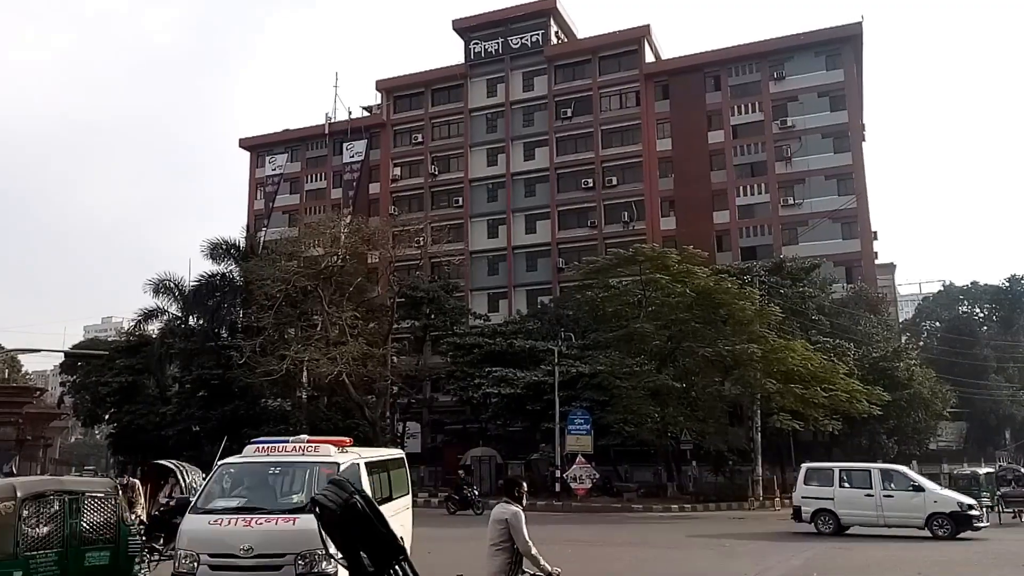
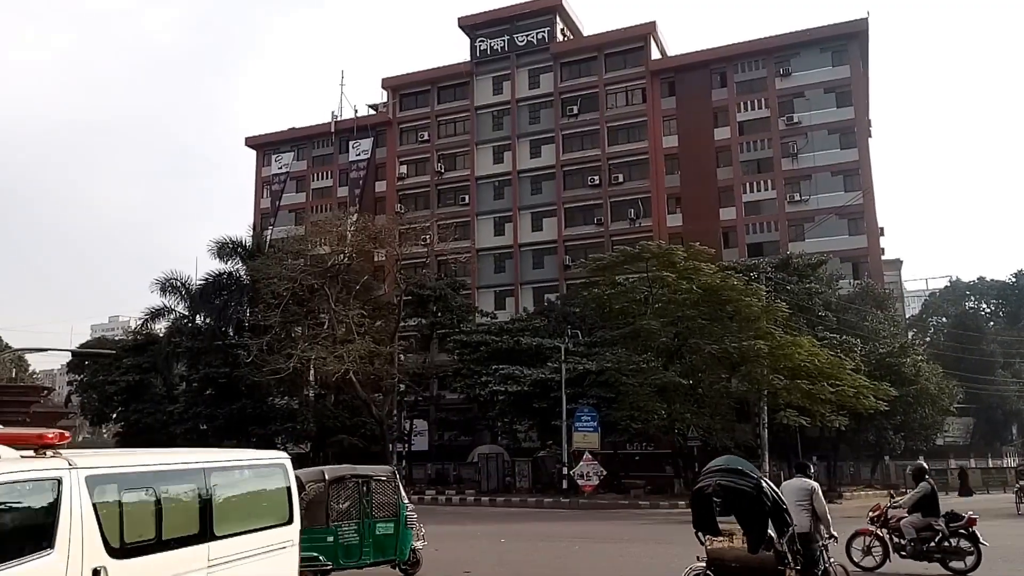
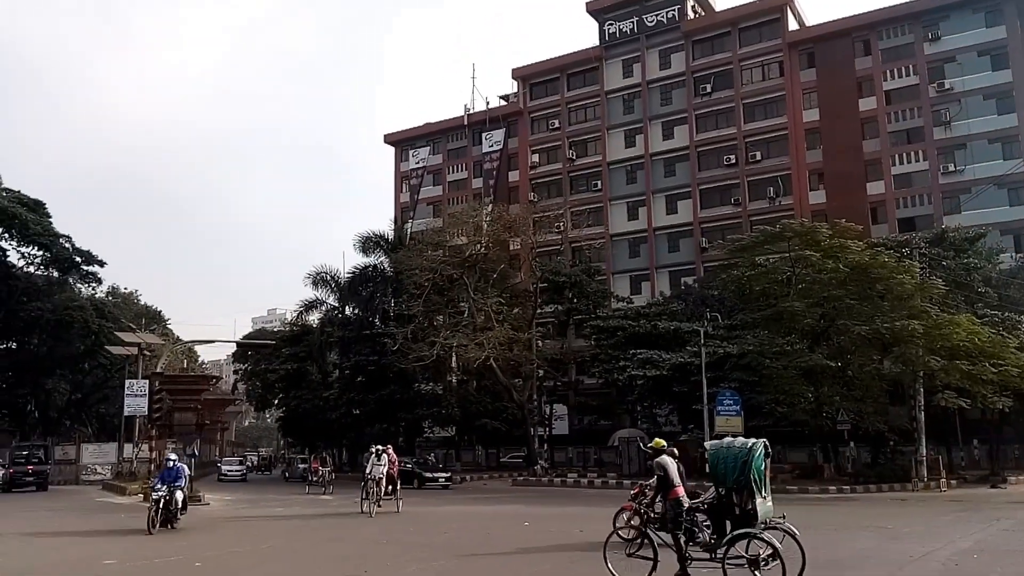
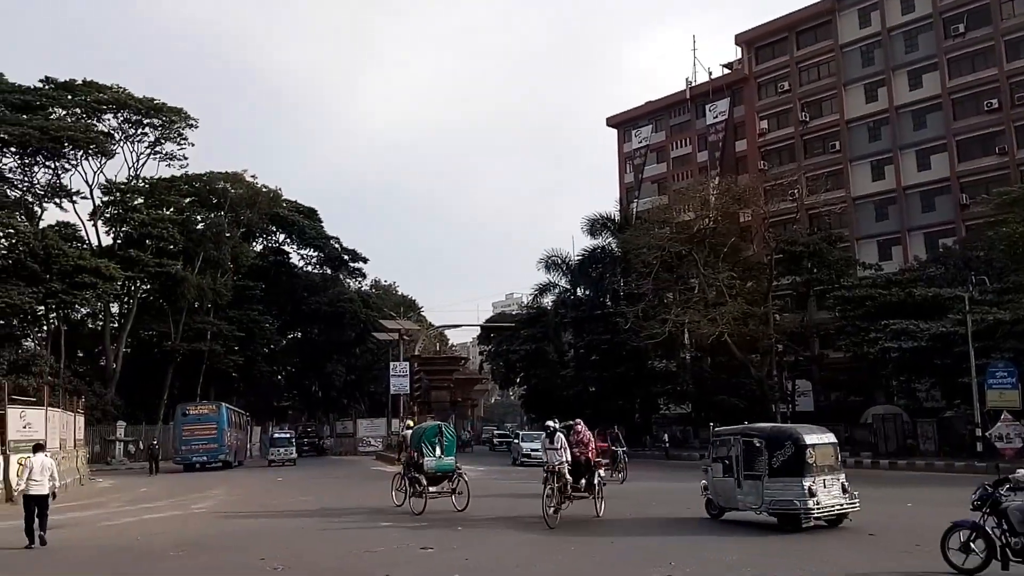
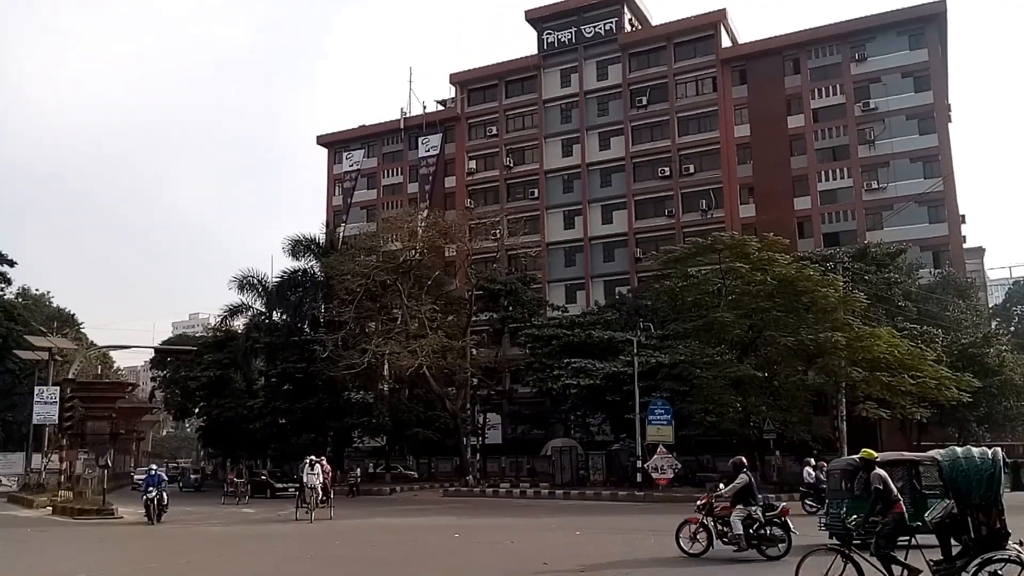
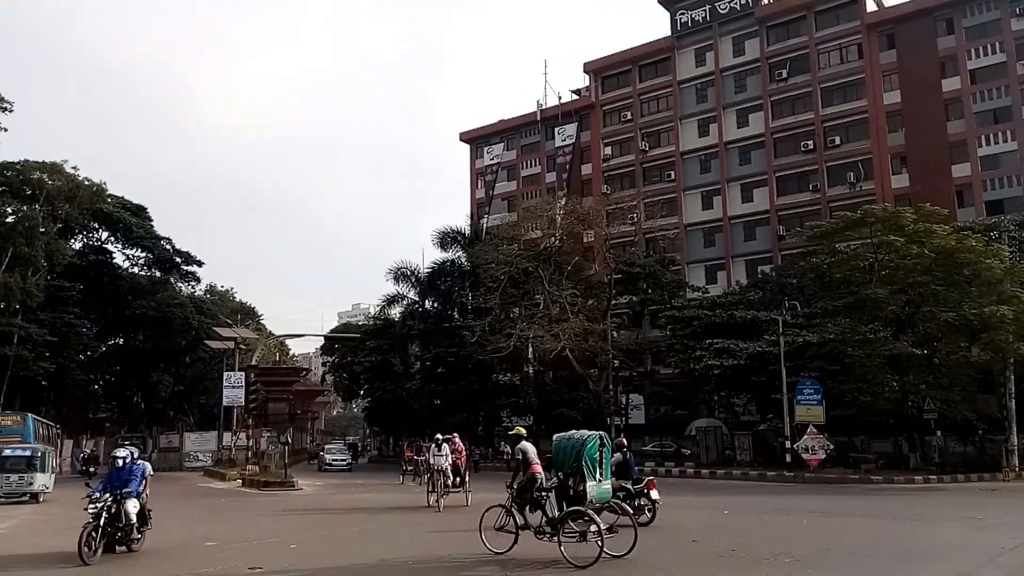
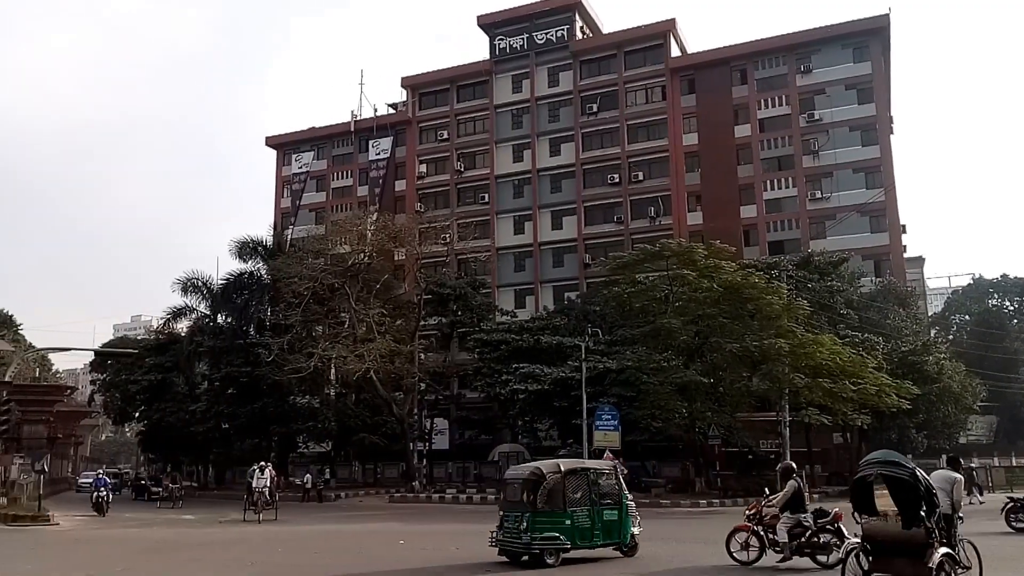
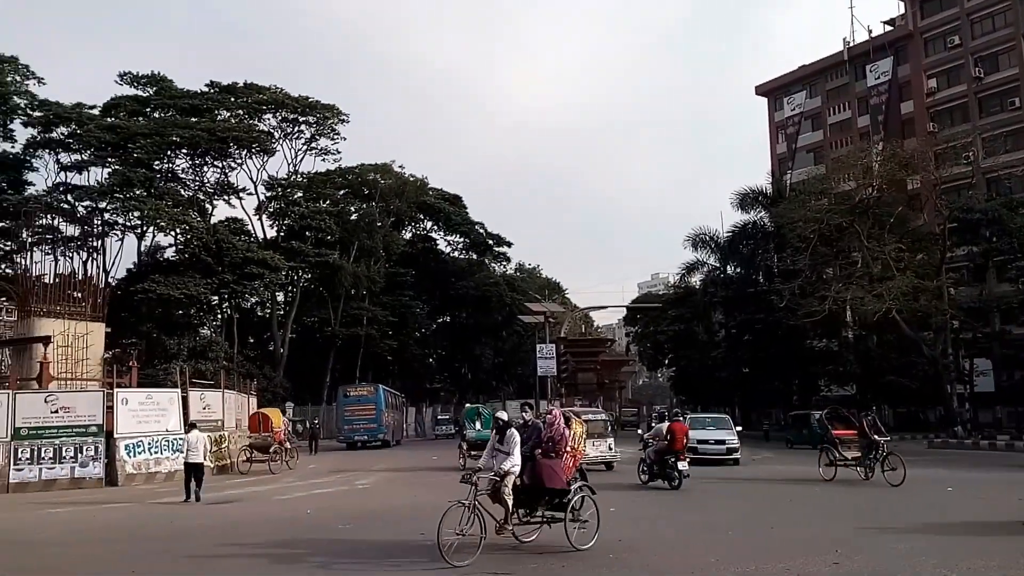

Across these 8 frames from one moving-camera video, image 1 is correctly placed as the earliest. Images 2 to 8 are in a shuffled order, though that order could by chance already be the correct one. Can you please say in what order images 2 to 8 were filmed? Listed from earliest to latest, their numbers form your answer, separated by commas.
2, 7, 5, 3, 6, 4, 8
